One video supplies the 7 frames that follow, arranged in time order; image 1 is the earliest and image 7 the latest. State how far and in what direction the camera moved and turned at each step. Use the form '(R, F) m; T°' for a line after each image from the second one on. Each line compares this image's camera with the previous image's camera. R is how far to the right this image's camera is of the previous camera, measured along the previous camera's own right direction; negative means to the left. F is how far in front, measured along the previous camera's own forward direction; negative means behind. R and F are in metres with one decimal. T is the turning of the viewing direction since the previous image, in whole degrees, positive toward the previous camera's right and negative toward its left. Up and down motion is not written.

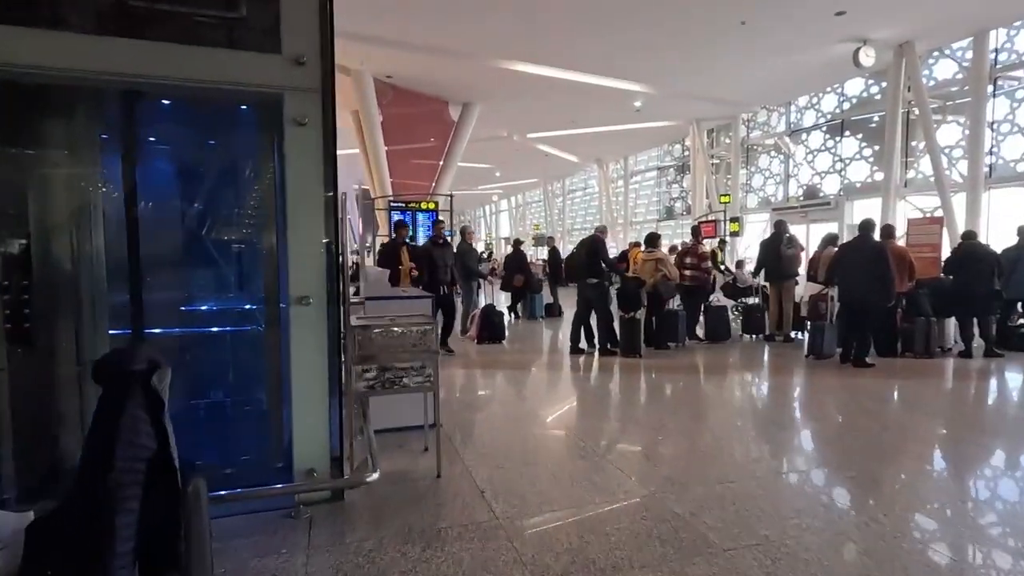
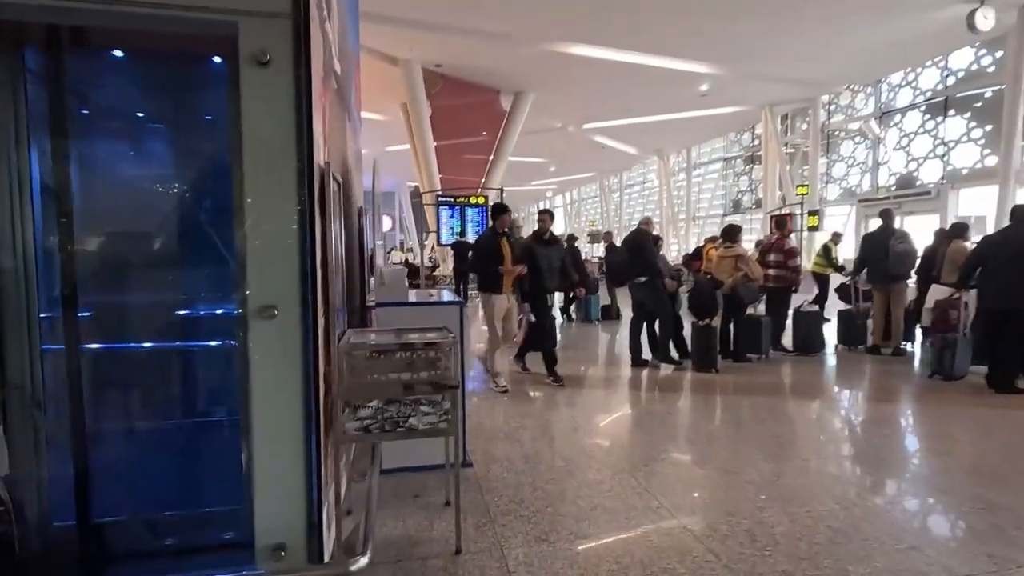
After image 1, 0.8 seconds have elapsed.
(0.0, +0.8) m; -6°
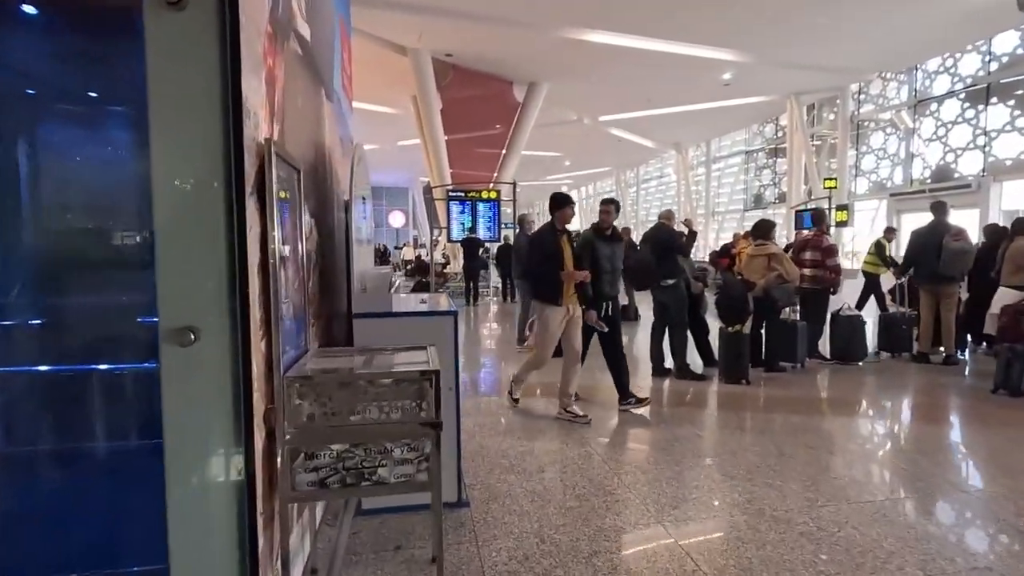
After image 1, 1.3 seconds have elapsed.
(0.0, +0.5) m; -2°
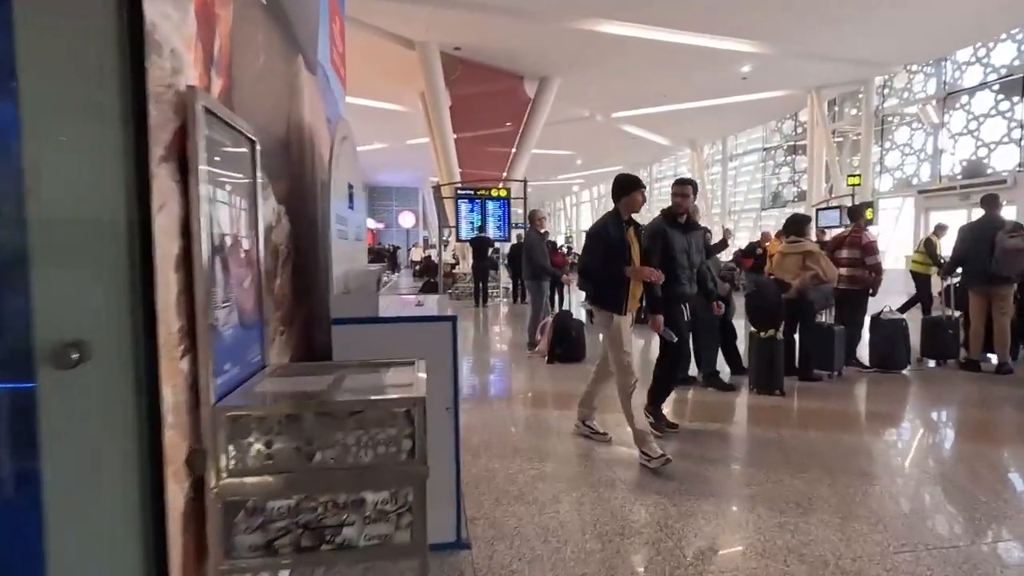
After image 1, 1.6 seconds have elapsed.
(0.0, +0.4) m; -1°
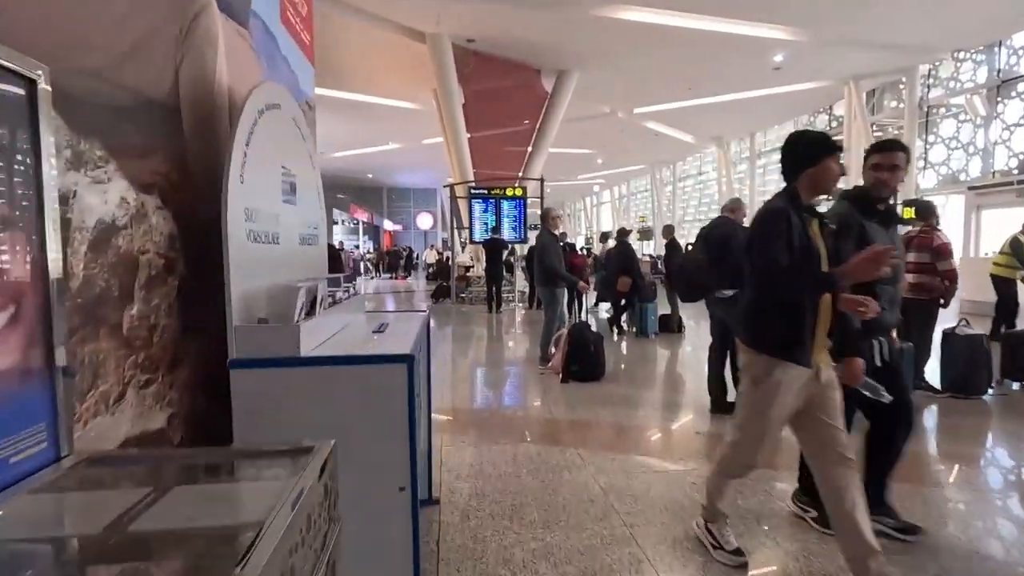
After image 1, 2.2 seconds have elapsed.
(+0.1, +0.7) m; -2°
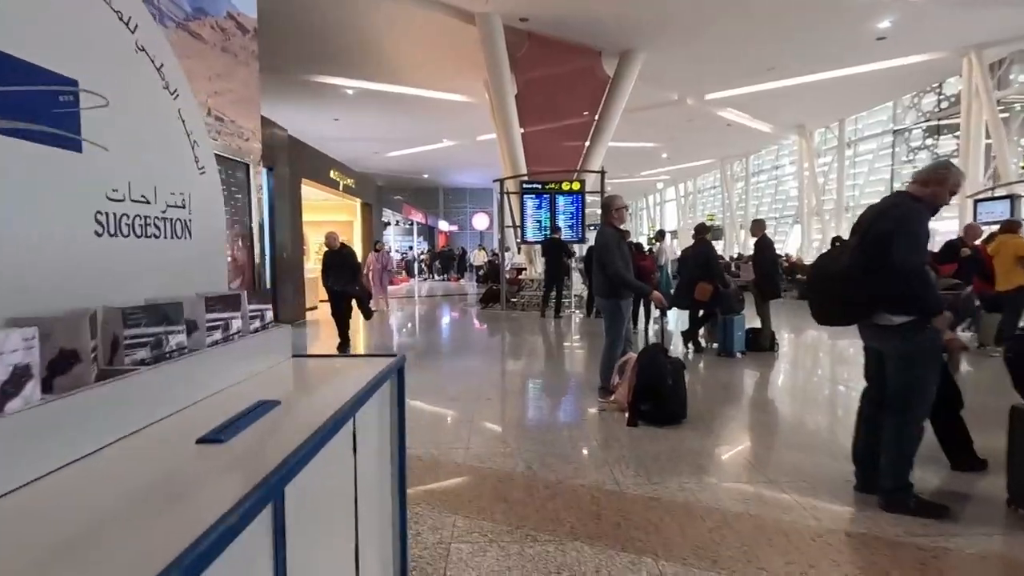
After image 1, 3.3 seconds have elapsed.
(+0.1, +1.1) m; -6°
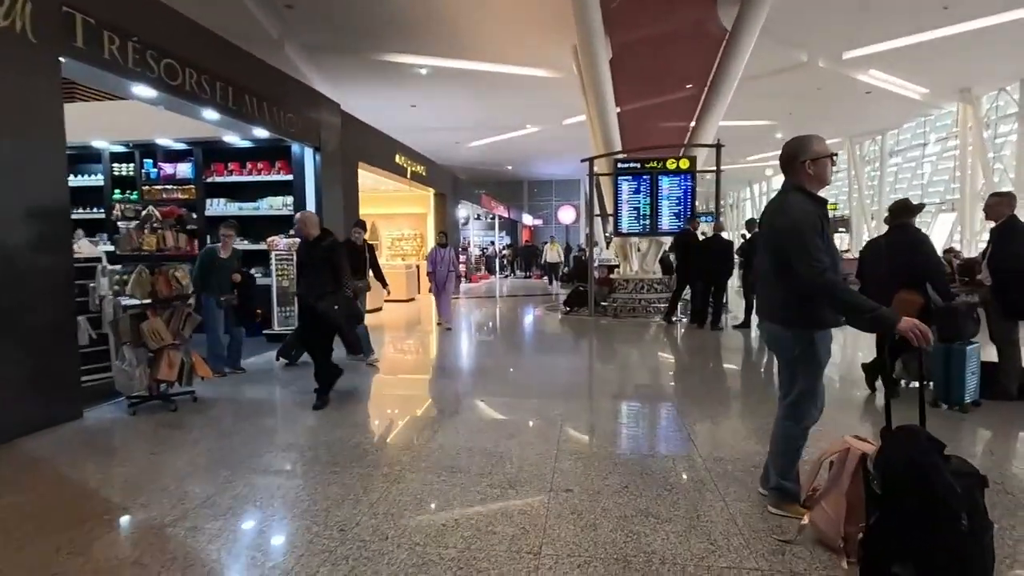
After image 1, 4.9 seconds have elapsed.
(-0.1, +1.8) m; -9°
